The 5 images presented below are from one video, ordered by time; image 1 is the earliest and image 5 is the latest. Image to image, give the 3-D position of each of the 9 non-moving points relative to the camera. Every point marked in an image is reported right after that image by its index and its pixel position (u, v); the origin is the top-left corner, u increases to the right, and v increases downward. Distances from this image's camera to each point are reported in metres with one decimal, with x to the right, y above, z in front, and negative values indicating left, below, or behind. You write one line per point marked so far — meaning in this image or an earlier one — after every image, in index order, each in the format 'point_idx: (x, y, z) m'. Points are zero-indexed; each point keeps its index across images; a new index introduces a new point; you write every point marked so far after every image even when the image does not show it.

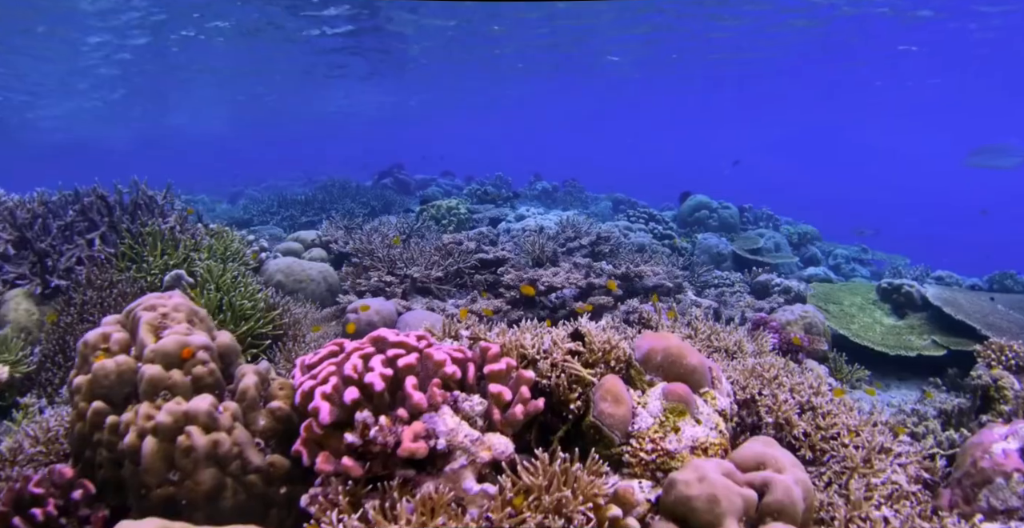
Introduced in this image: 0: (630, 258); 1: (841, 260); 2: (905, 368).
0: (+1.9, +0.1, +9.3) m
1: (+9.8, +0.1, +17.9) m
2: (+5.6, -1.5, +8.4) m
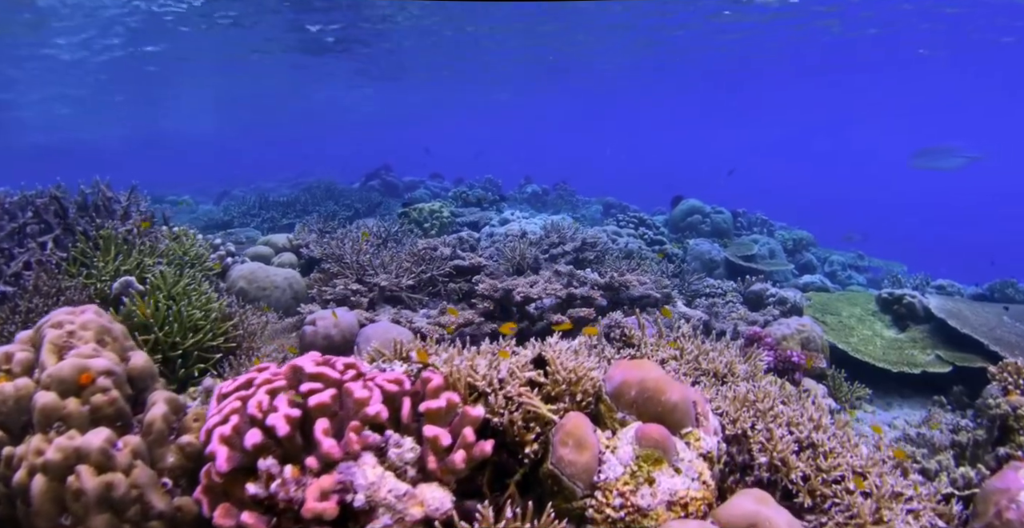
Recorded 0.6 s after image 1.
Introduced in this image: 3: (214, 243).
0: (+1.6, -0.1, +8.8) m
1: (+9.5, -0.1, +17.5) m
2: (+5.3, -1.6, +7.9) m
3: (-4.6, +0.3, +9.1) m
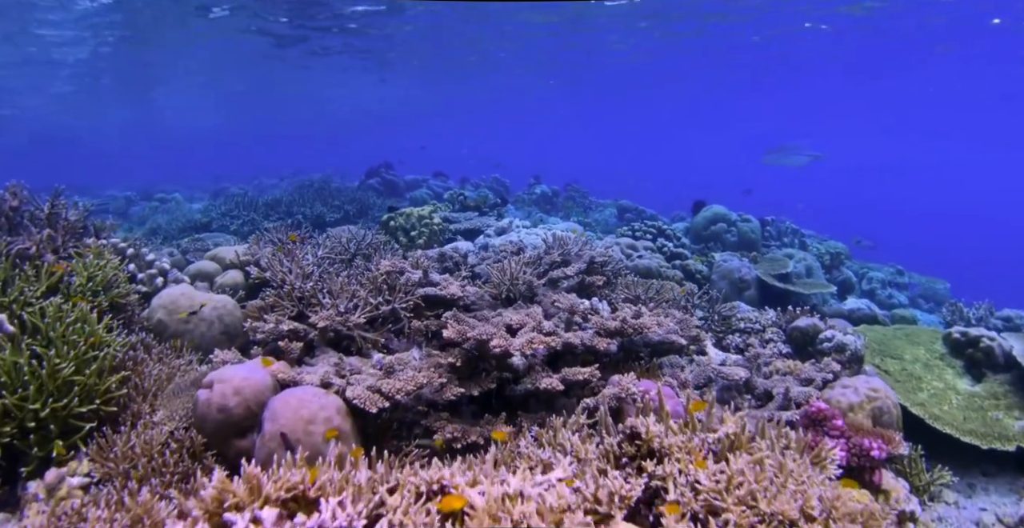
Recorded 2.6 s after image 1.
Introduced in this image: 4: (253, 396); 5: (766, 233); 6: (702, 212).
0: (+1.5, -0.4, +7.2) m
1: (+9.6, -0.6, +15.7) m
2: (+5.1, -2.0, +6.2) m
3: (-4.7, +0.1, +7.6) m
4: (-1.9, -1.0, +4.4) m
5: (+7.2, +0.9, +16.8) m
6: (+5.0, +1.4, +15.6) m
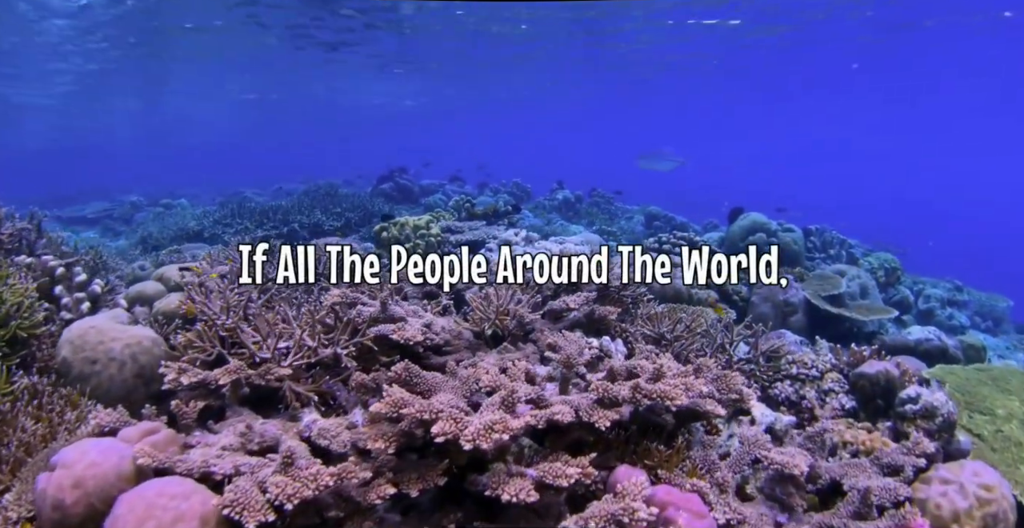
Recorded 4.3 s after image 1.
0: (+1.4, -0.7, +5.7) m
1: (+9.9, -0.9, +13.8) m
2: (+4.9, -2.3, +4.5) m
3: (-4.8, -0.2, +6.5) m
4: (-2.1, -1.2, +3.1) m
5: (+7.6, +0.5, +15.0) m
6: (+5.4, +1.0, +14.0) m
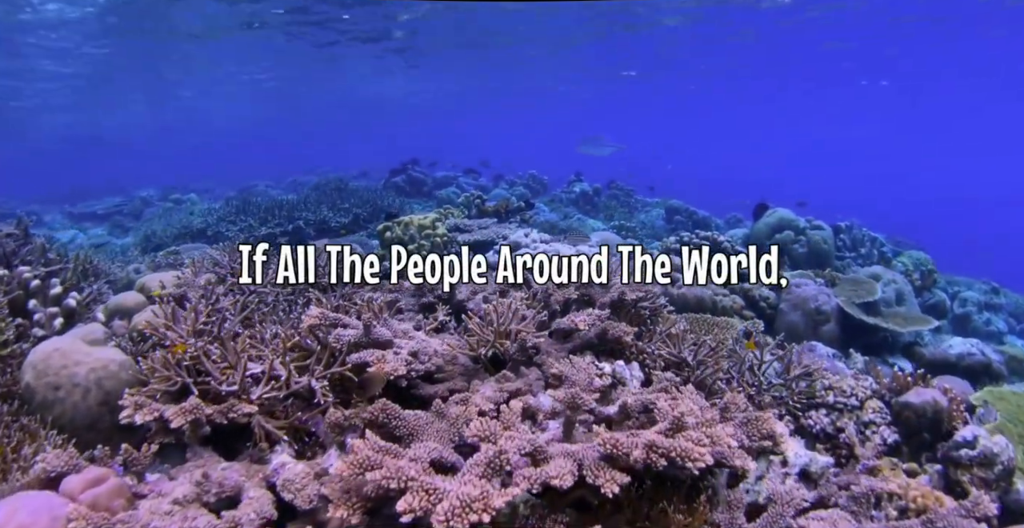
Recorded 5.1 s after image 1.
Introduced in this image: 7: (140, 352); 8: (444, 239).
0: (+1.4, -0.8, +5.1) m
1: (+10.2, -0.9, +12.9) m
2: (+4.9, -2.5, +3.9) m
3: (-4.7, -0.3, +6.1) m
4: (-2.2, -1.4, +2.6) m
5: (+7.9, +0.6, +14.2) m
6: (+5.7, +1.0, +13.2) m
7: (-3.2, -0.8, +5.2) m
8: (-1.1, +0.4, +9.3) m
